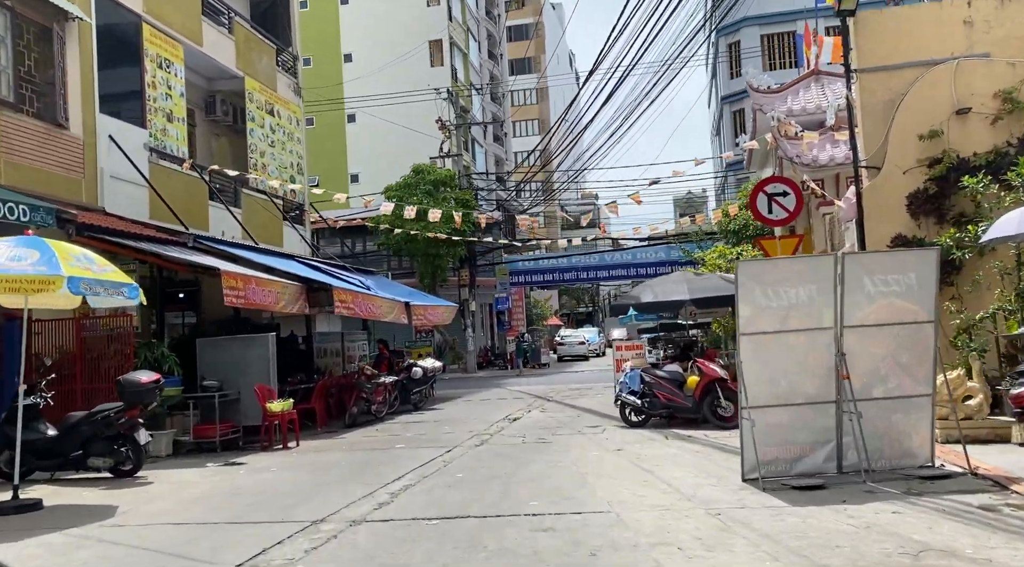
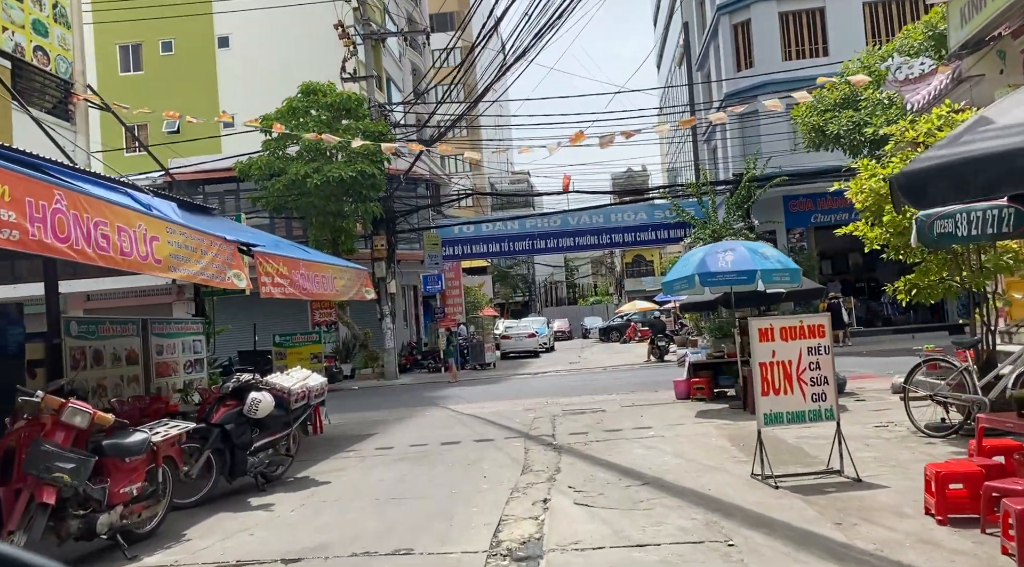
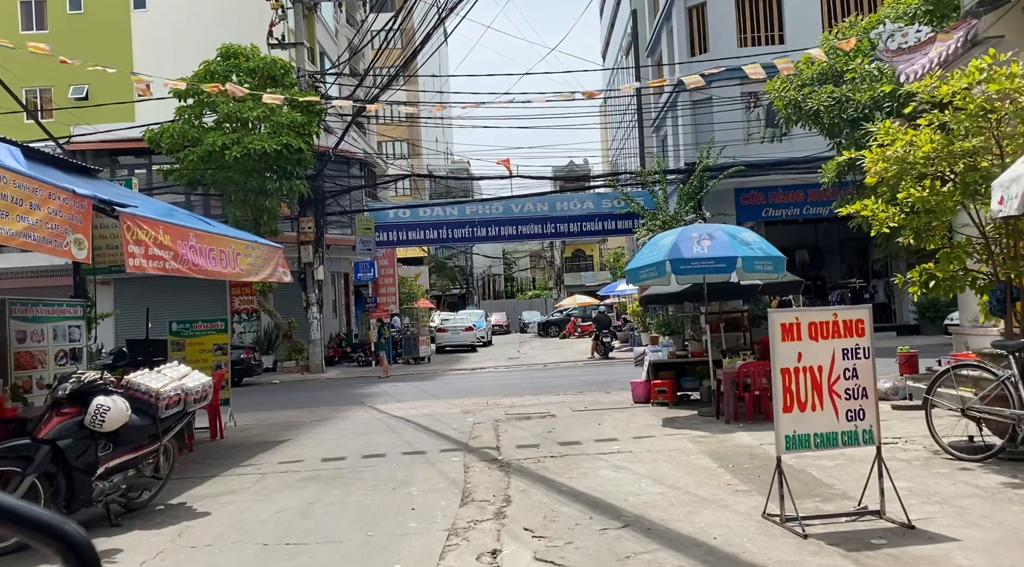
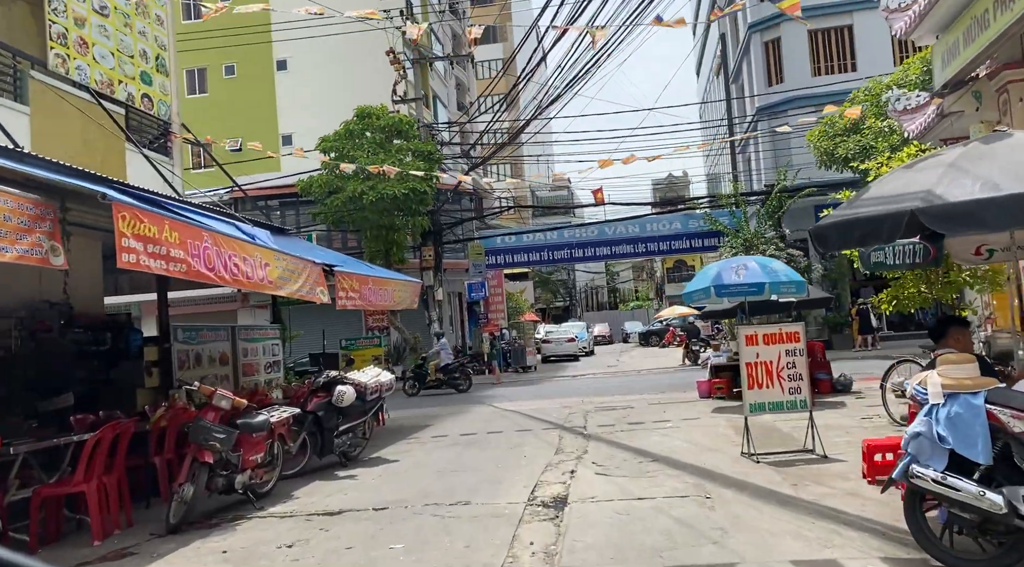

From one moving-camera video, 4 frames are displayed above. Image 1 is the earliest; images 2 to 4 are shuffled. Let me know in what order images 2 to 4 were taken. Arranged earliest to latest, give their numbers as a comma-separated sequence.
4, 2, 3
